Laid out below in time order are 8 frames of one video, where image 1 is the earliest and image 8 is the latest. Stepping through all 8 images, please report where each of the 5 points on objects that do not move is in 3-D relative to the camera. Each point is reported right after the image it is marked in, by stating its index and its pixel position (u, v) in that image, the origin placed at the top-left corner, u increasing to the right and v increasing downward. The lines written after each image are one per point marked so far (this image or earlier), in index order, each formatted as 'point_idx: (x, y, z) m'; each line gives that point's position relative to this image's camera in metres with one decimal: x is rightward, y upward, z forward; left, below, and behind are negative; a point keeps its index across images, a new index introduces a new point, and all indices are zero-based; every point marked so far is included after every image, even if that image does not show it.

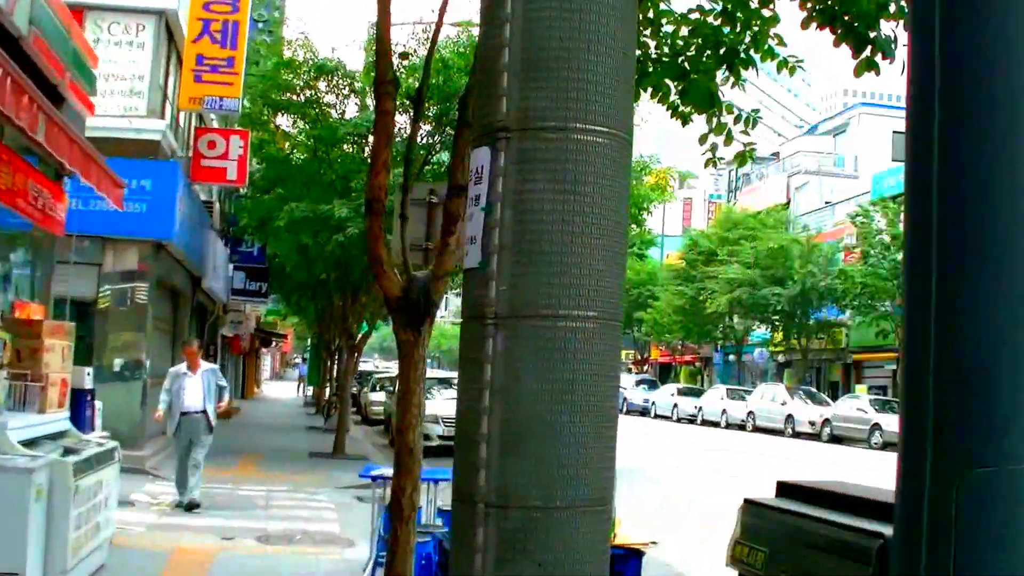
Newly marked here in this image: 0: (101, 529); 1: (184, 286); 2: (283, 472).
0: (-1.7, -1.0, +7.2) m
1: (-3.6, 0.0, +18.6) m
2: (-2.1, -1.7, +15.5) m
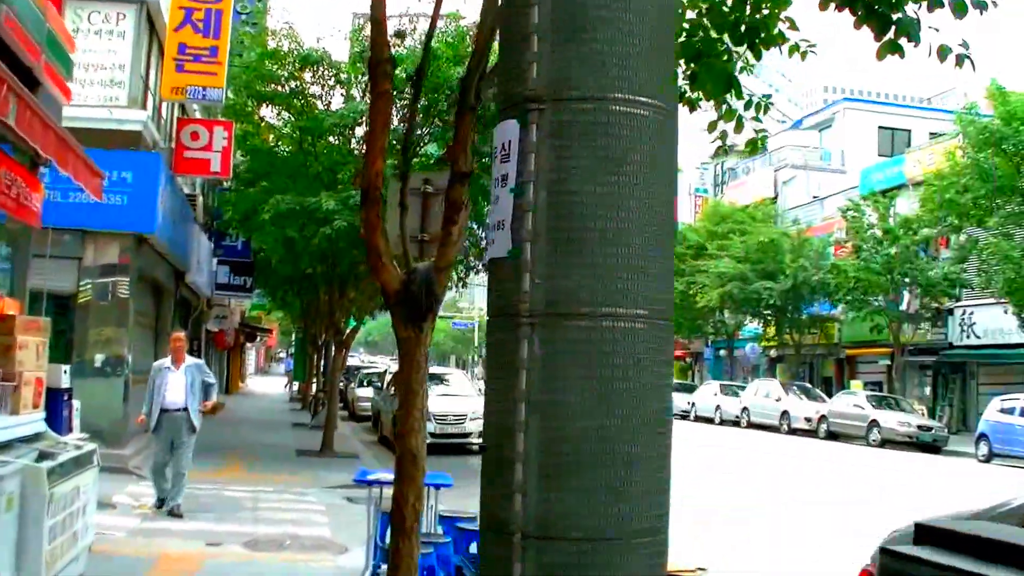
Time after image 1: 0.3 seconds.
0: (-1.7, -1.0, +6.8) m
1: (-3.7, +0.1, +18.2) m
2: (-2.1, -1.6, +15.1) m
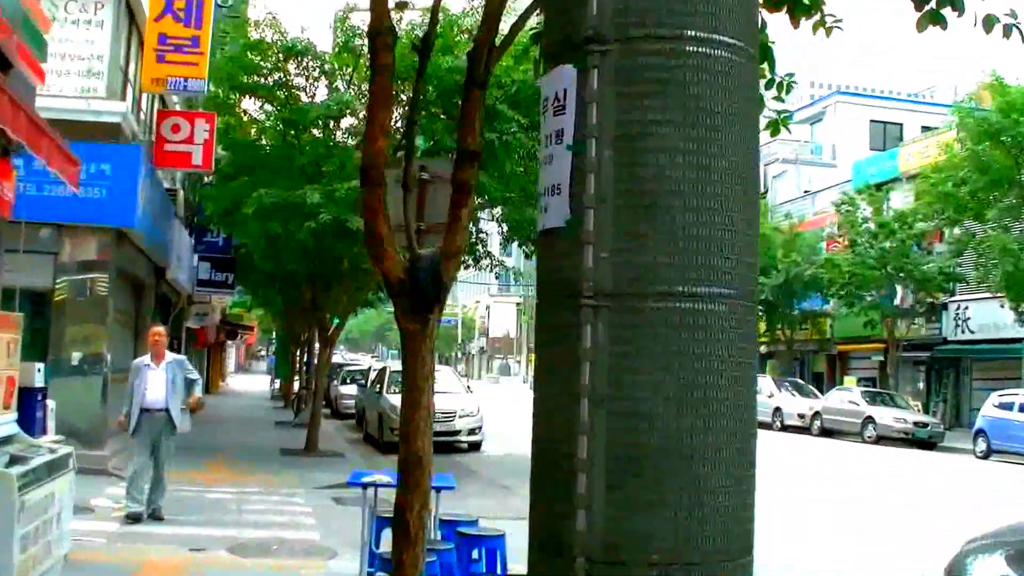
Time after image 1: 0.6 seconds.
0: (-1.7, -1.0, +6.3) m
1: (-3.8, +0.1, +17.8) m
2: (-2.2, -1.6, +14.6) m
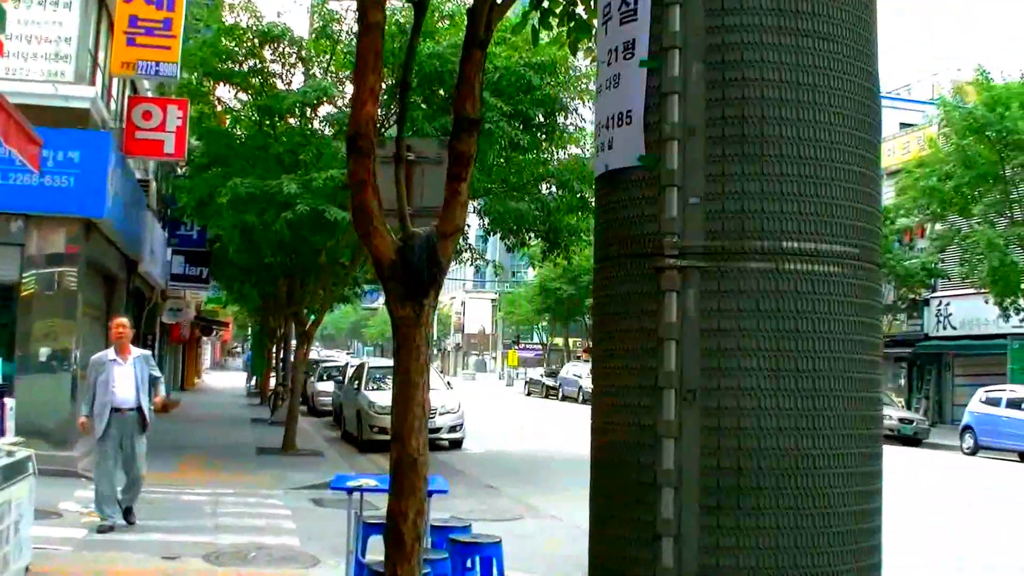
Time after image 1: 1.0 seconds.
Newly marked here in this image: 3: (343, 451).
0: (-1.7, -0.9, +5.8) m
1: (-4.0, +0.2, +17.2) m
2: (-2.3, -1.5, +14.1) m
3: (-1.8, -1.7, +17.5) m
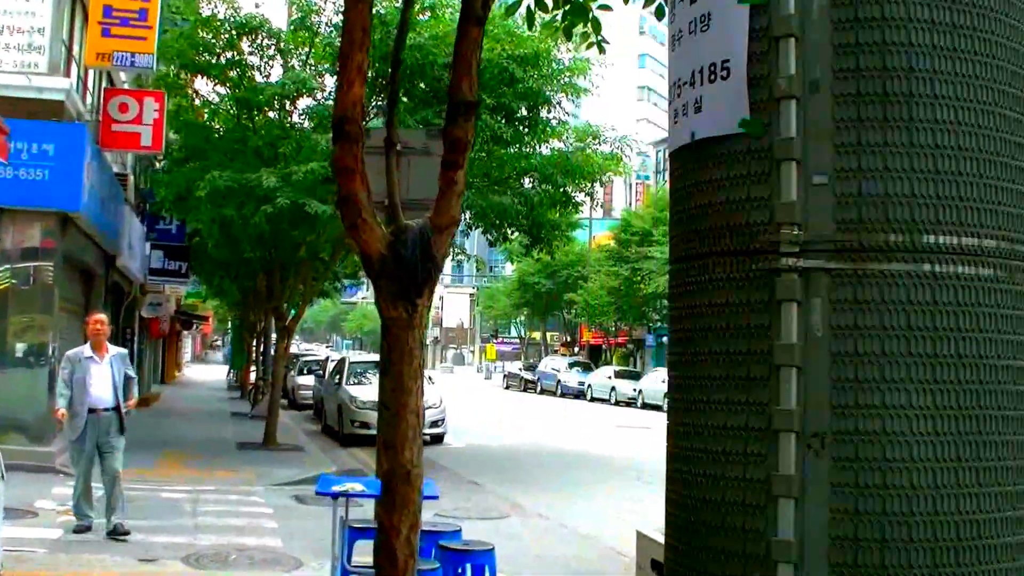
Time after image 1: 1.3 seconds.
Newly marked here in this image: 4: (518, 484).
0: (-1.7, -0.9, +5.6) m
1: (-4.2, +0.2, +16.9) m
2: (-2.5, -1.5, +13.9) m
3: (-1.9, -1.6, +17.2) m
4: (+0.1, -1.7, +14.5) m
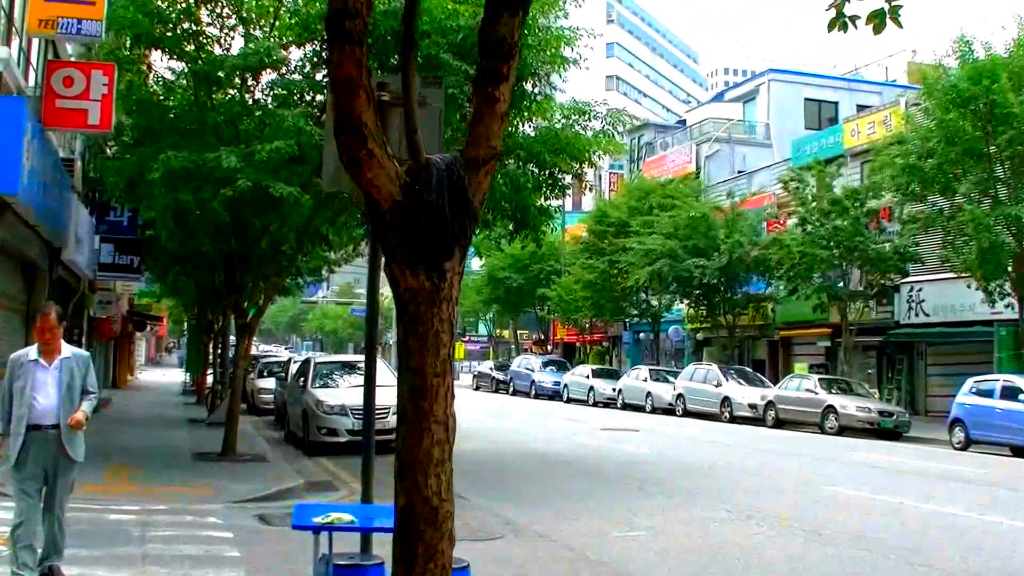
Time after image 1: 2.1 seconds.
0: (-1.6, -0.9, +4.2) m
1: (-4.4, +0.3, +15.5) m
2: (-2.5, -1.4, +12.5) m
3: (-2.1, -1.6, +15.9) m
4: (0.0, -1.6, +13.2) m
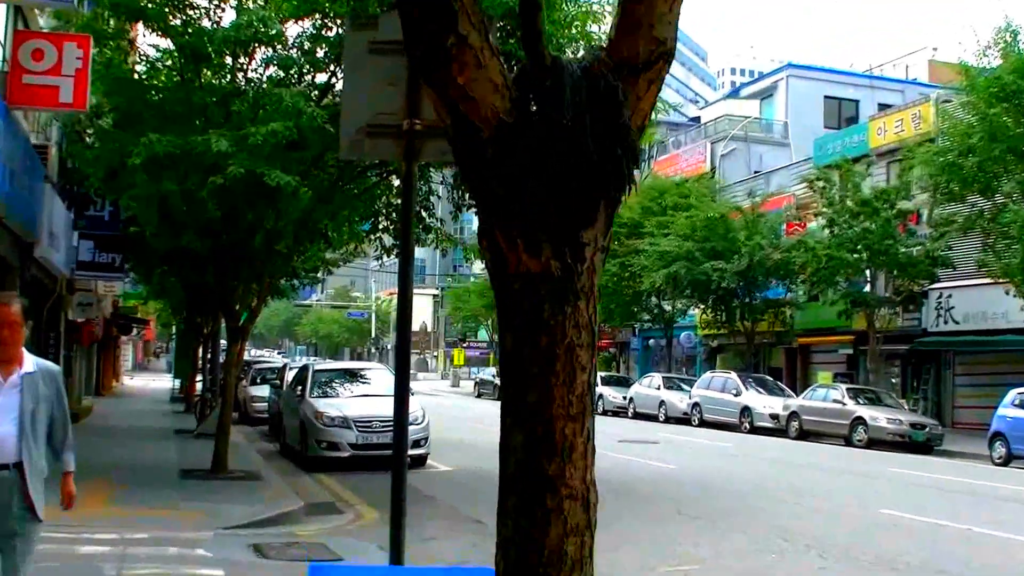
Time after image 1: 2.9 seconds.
0: (-1.4, -0.8, +2.8) m
1: (-4.2, +0.3, +14.1) m
2: (-2.4, -1.4, +11.1) m
3: (-1.9, -1.6, +14.5) m
4: (+0.1, -1.6, +11.8) m
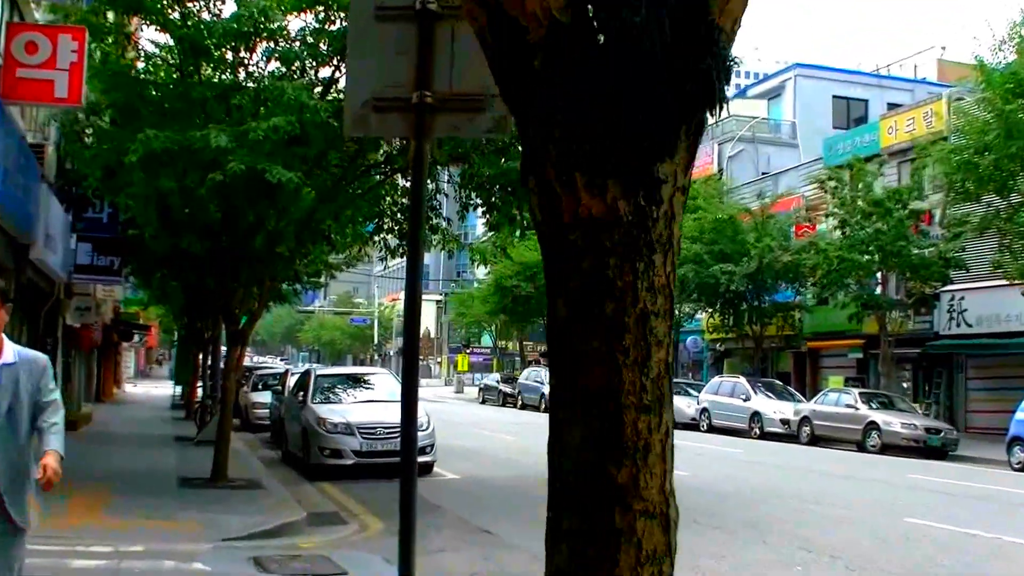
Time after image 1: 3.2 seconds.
0: (-1.4, -0.8, +2.4) m
1: (-4.1, +0.3, +13.7) m
2: (-2.3, -1.4, +10.7) m
3: (-1.9, -1.6, +14.0) m
4: (+0.2, -1.6, +11.4) m
